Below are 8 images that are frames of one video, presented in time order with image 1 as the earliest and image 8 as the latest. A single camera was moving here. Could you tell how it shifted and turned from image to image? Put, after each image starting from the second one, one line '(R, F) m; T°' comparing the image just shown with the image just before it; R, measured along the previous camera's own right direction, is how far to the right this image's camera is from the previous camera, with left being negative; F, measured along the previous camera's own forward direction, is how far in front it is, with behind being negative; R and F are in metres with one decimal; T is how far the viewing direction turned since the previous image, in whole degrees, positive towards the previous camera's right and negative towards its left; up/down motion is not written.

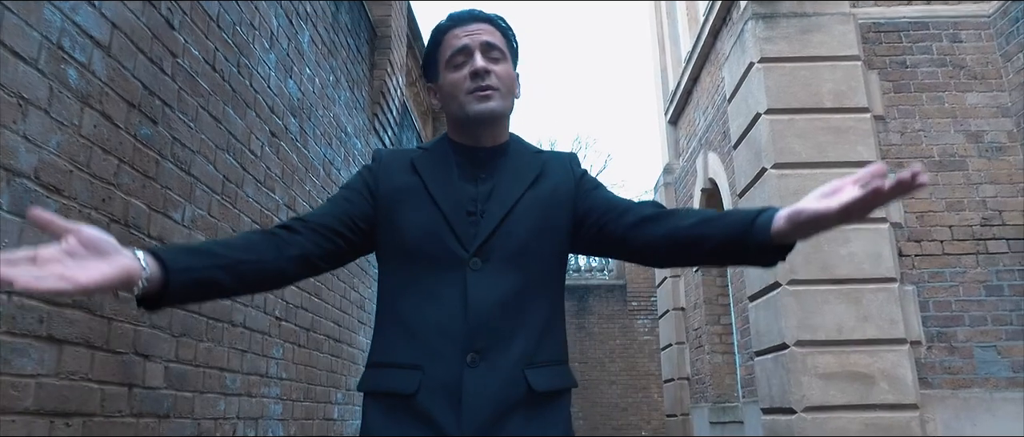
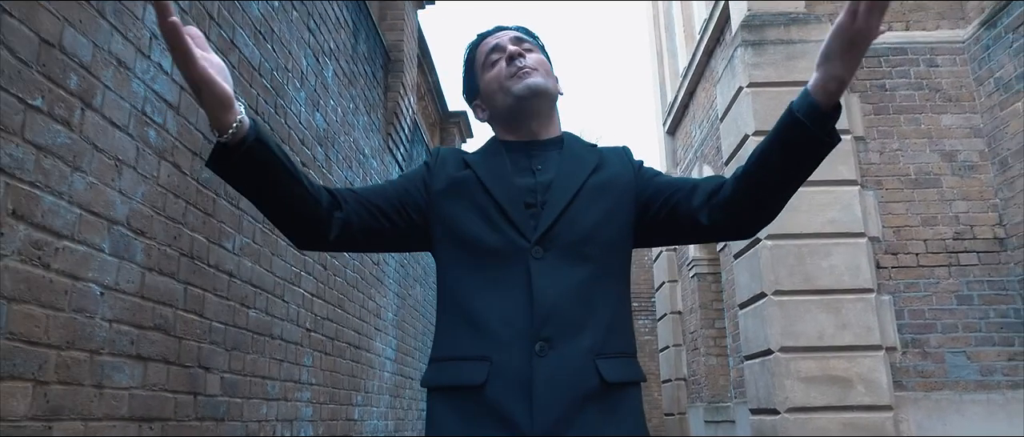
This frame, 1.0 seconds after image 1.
(0.0, -0.4) m; 0°
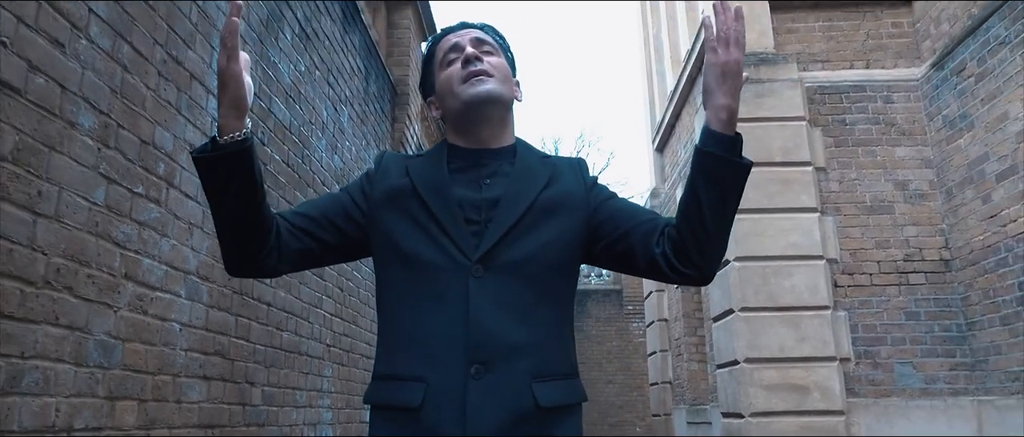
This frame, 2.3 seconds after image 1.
(+0.1, -0.7) m; 0°
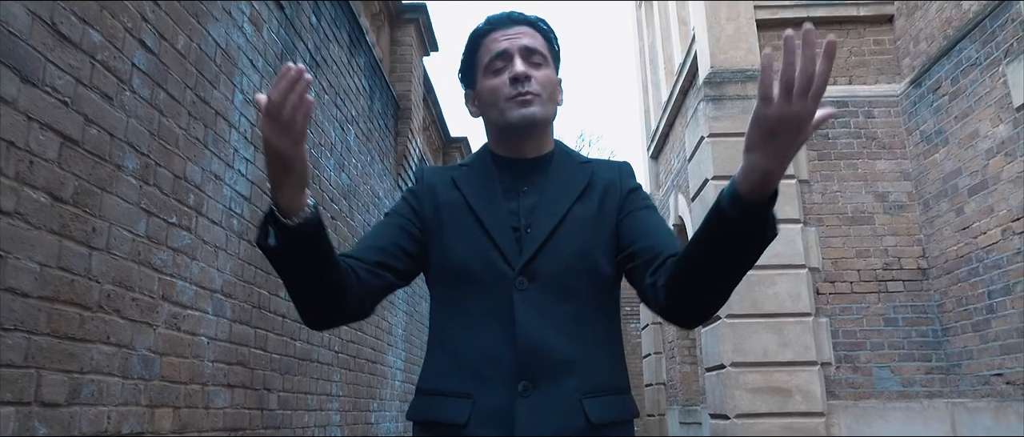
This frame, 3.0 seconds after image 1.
(0.0, -0.3) m; 0°
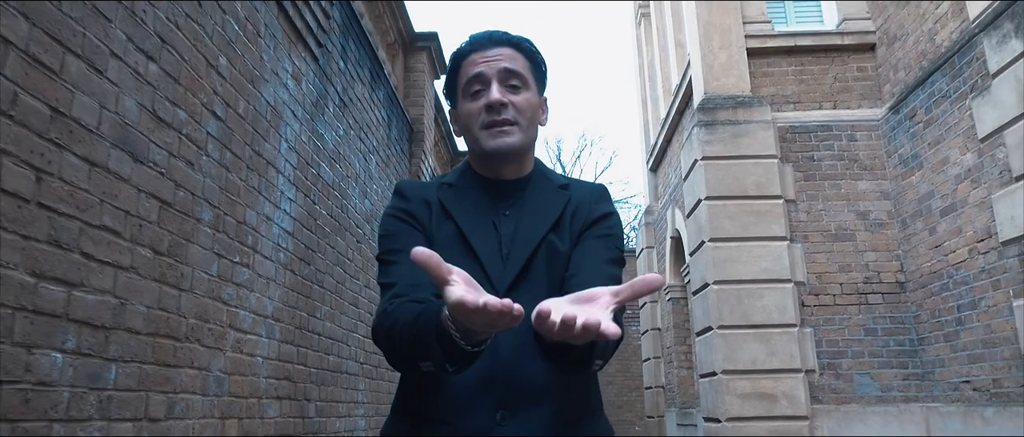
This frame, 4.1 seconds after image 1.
(0.0, -0.5) m; 0°
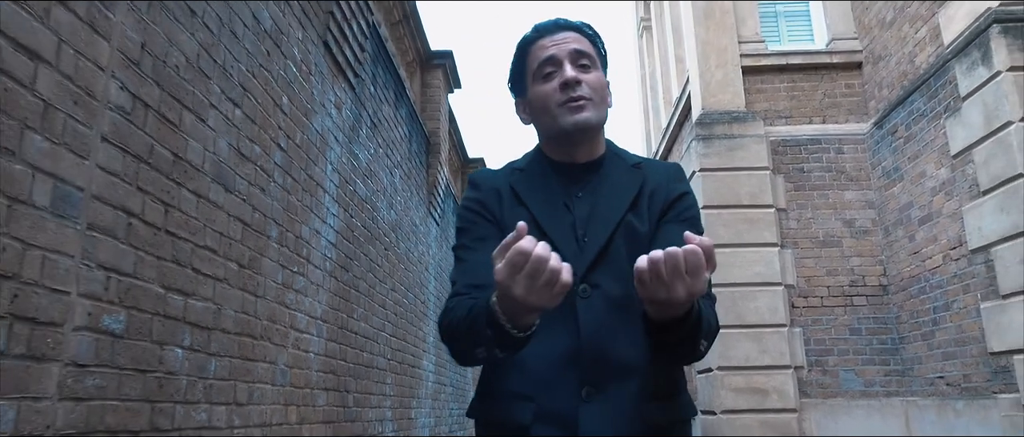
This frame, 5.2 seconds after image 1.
(-0.1, -0.6) m; 0°
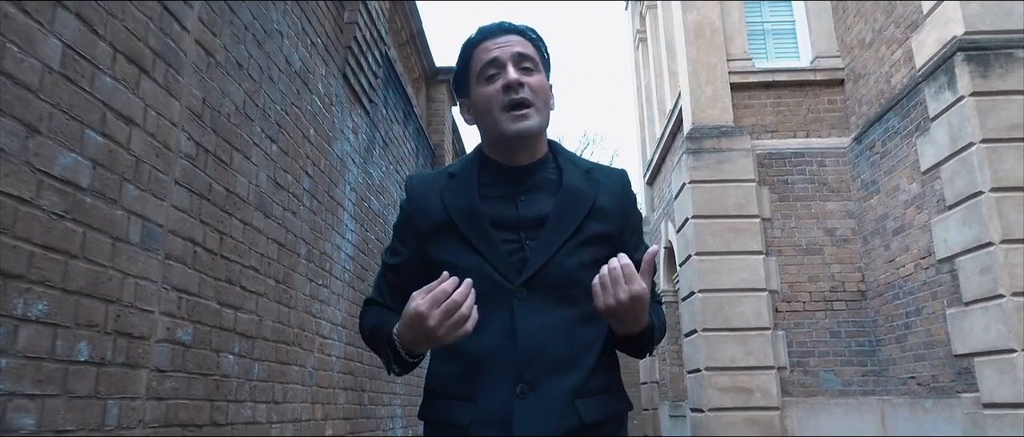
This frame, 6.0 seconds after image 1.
(0.0, -0.5) m; 0°
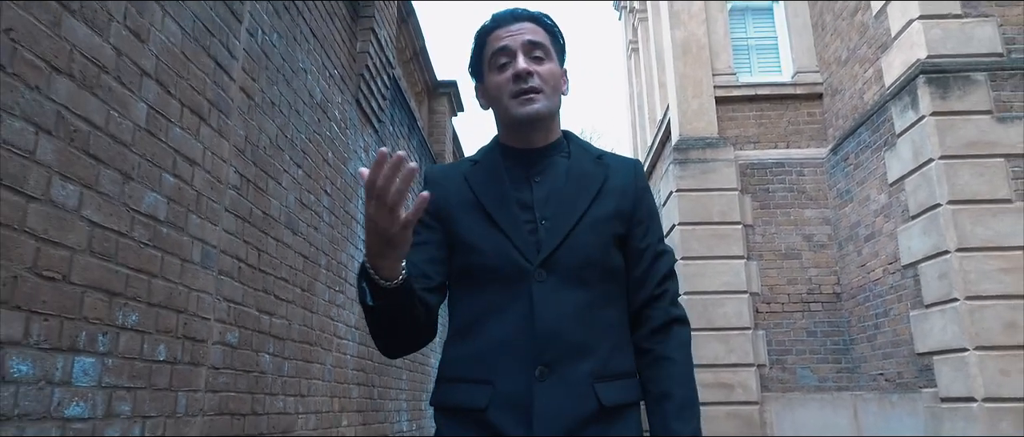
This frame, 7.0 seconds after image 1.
(0.0, -0.6) m; 0°
